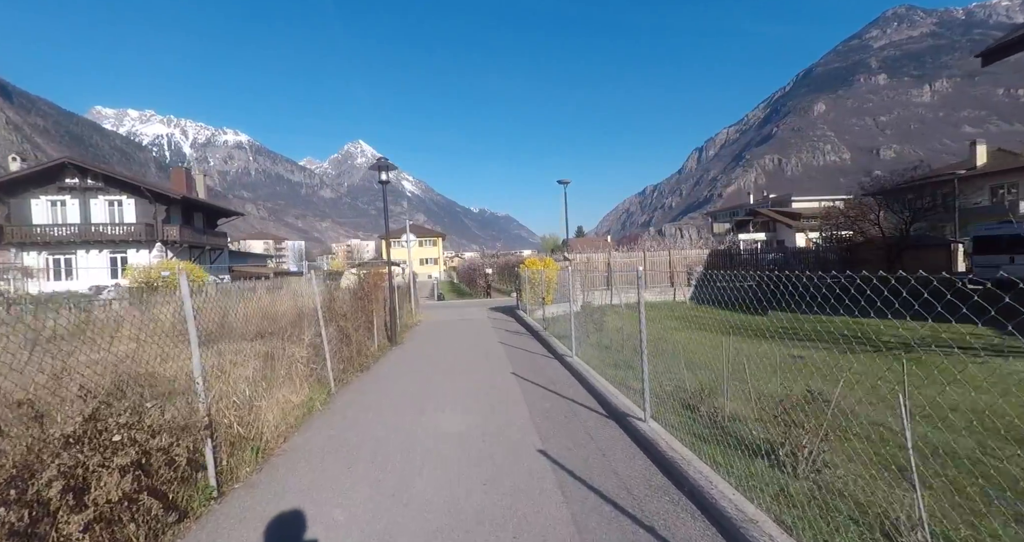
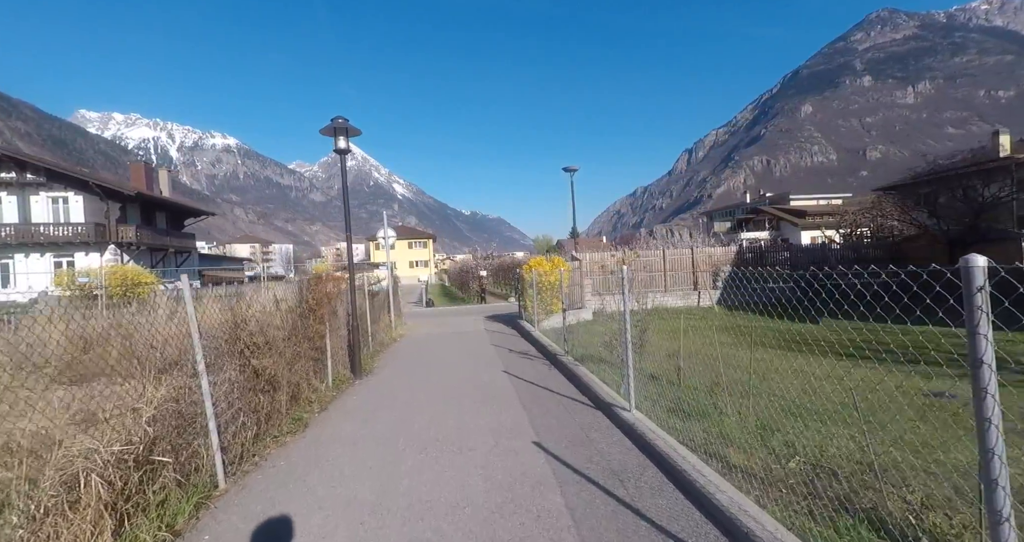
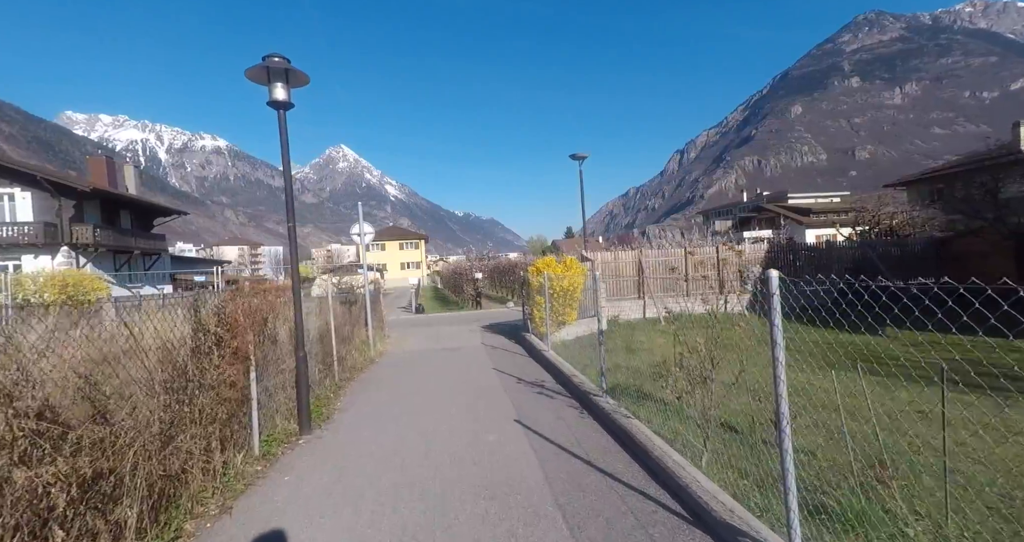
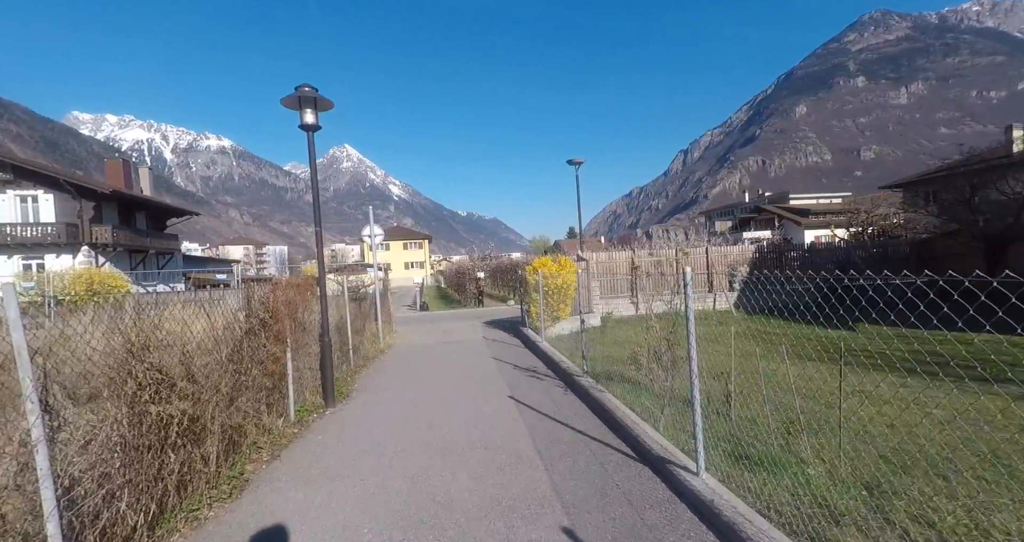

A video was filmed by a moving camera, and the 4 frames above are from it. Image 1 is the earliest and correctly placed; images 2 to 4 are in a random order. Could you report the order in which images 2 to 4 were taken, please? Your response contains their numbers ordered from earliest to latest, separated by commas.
2, 4, 3
